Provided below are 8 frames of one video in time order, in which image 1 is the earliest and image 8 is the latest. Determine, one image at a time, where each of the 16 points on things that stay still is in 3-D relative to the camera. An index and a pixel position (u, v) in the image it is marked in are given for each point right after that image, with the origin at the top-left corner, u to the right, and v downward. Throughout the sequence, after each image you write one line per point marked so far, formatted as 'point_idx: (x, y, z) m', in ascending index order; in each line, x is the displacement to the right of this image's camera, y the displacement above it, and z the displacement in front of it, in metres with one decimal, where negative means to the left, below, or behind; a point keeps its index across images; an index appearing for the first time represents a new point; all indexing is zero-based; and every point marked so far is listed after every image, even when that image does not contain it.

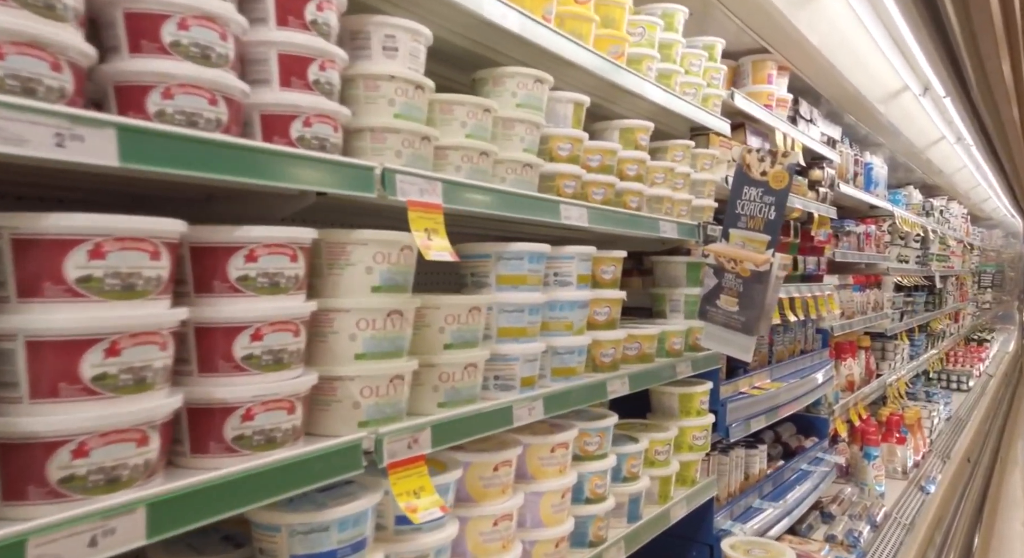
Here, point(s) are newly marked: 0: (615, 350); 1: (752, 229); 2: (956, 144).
0: (+0.2, -0.1, +1.6) m
1: (+0.6, +0.1, +1.9) m
2: (+2.7, +0.8, +4.8) m
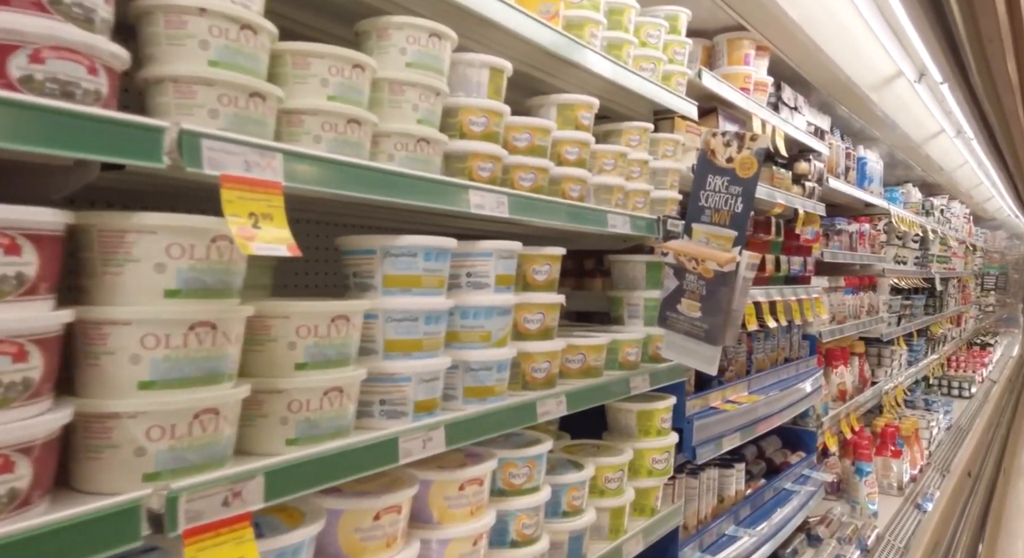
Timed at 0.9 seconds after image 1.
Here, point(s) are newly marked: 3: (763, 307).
0: (+0.1, -0.1, +1.3) m
1: (+0.4, +0.1, +1.6) m
2: (+2.6, +0.8, +4.5) m
3: (+0.8, -0.1, +2.4) m
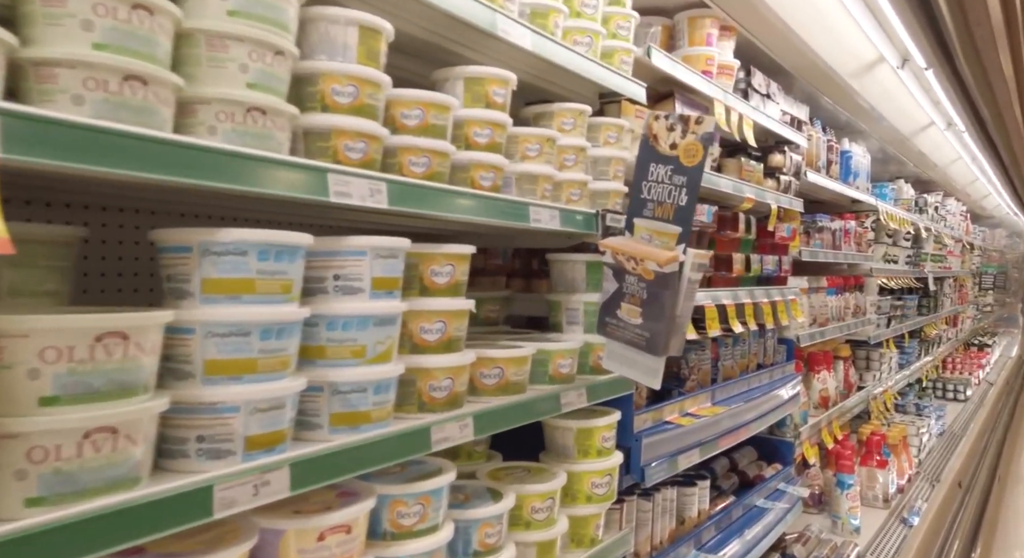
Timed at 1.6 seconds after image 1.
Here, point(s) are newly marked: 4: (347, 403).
0: (-0.1, -0.1, +1.1) m
1: (+0.3, +0.1, +1.4) m
2: (+2.4, +0.8, +4.4) m
3: (+0.6, -0.1, +2.2) m
4: (-0.2, -0.2, +0.9) m
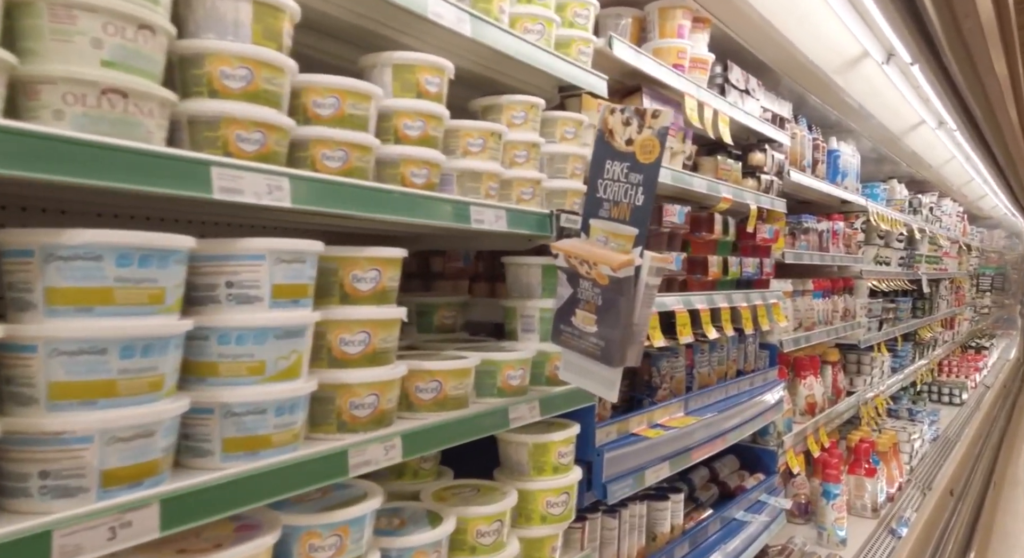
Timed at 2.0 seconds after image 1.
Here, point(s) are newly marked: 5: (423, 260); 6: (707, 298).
0: (-0.2, -0.2, +1.0) m
1: (+0.2, +0.1, +1.4) m
2: (+2.3, +0.8, +4.3) m
3: (+0.5, -0.1, +2.1) m
4: (-0.3, -0.2, +0.8) m
5: (-0.2, 0.0, +1.8) m
6: (+0.5, -0.1, +2.1) m
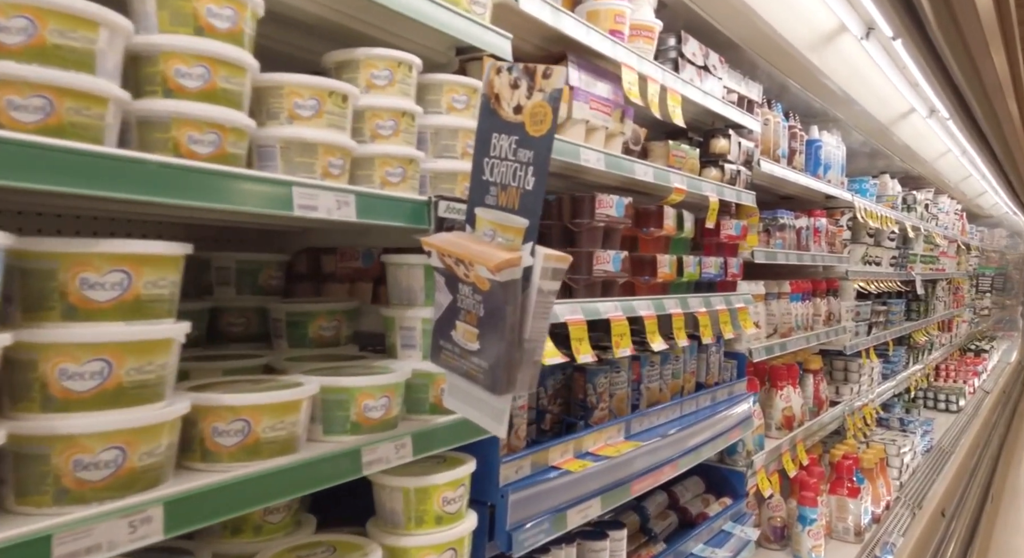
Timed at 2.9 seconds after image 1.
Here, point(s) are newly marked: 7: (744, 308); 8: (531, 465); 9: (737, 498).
0: (-0.4, -0.2, +0.8) m
1: (0.0, +0.1, +1.1) m
2: (+2.2, +0.8, +4.0) m
3: (+0.3, -0.1, +1.9) m
4: (-0.5, -0.2, +0.6) m
5: (-0.4, 0.0, +1.5) m
6: (+0.3, -0.1, +1.9) m
7: (+0.7, -0.1, +2.3) m
8: (0.0, -0.3, +1.4) m
9: (+0.7, -0.7, +2.4) m
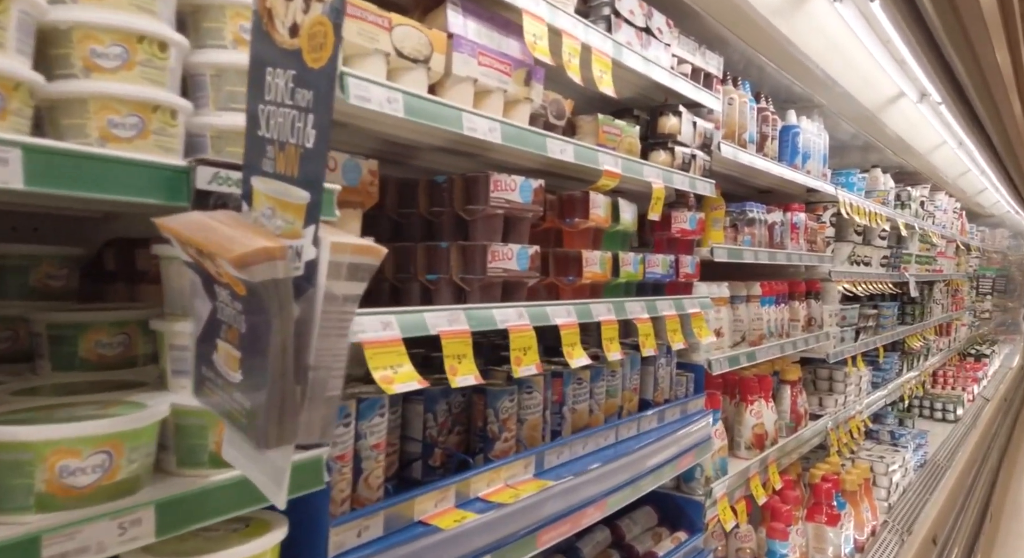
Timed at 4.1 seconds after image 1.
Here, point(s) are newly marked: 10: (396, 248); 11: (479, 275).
0: (-0.6, -0.2, +0.4) m
1: (-0.2, +0.1, +0.7) m
2: (+1.9, +0.8, +3.7) m
3: (+0.1, -0.1, +1.5) m
4: (-0.7, -0.2, +0.2) m
5: (-0.6, 0.0, +1.2) m
6: (+0.1, -0.1, +1.5) m
7: (+0.5, -0.1, +2.0) m
8: (-0.2, -0.3, +1.0) m
9: (+0.5, -0.7, +2.1) m
10: (-0.2, +0.1, +1.4) m
11: (-0.1, 0.0, +1.4) m
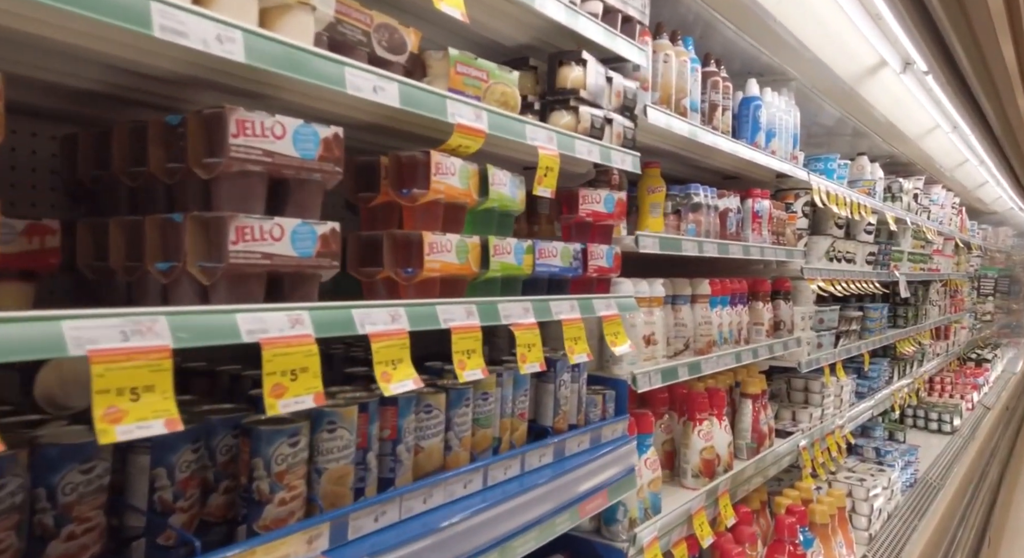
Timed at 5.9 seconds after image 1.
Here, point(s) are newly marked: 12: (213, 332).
0: (-0.9, -0.1, 0.0) m
1: (-0.5, +0.1, +0.3) m
2: (+1.6, +0.8, +3.2) m
3: (-0.2, -0.1, +1.1) m
4: (-1.0, -0.1, -0.2) m
5: (-0.9, +0.1, +0.8) m
6: (-0.2, 0.0, +1.1) m
7: (+0.2, -0.1, +1.6) m
8: (-0.5, -0.3, +0.6) m
9: (+0.2, -0.7, +1.7) m
10: (-0.5, +0.1, +1.0) m
11: (-0.3, 0.0, +0.9) m
12: (-0.3, -0.1, +0.8) m
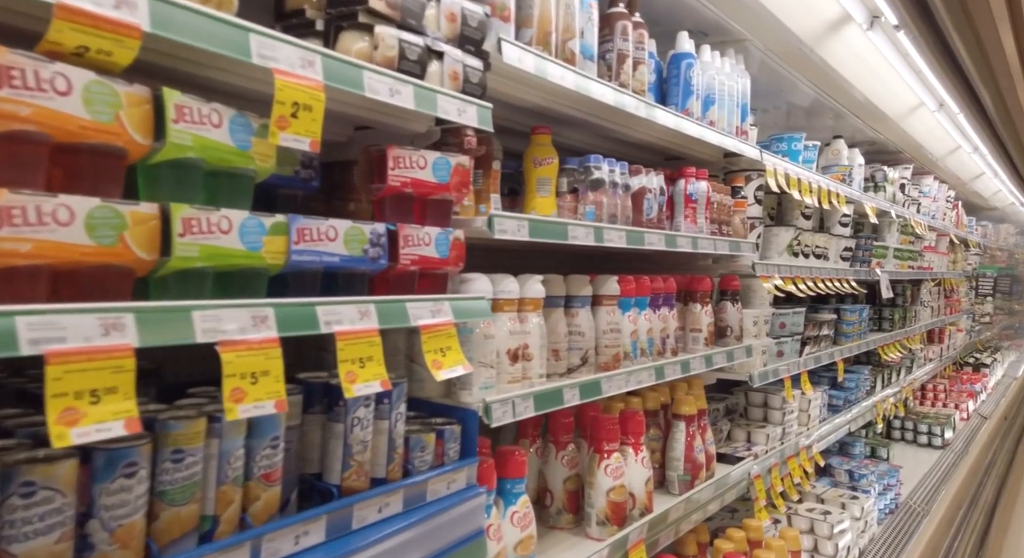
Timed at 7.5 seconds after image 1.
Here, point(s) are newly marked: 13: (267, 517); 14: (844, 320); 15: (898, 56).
0: (-1.2, -0.1, -0.5) m
1: (-0.8, +0.1, -0.2) m
2: (+1.3, +0.8, +2.7) m
3: (-0.5, -0.1, +0.6) m
4: (-1.3, -0.1, -0.7) m
5: (-1.2, +0.1, +0.3) m
6: (-0.5, 0.0, +0.6) m
7: (-0.1, -0.1, +1.1) m
8: (-0.8, -0.3, +0.1) m
9: (-0.1, -0.7, +1.2) m
10: (-0.8, +0.1, +0.5) m
11: (-0.7, 0.0, +0.4) m
12: (-0.7, -0.1, +0.3) m
13: (-0.3, -0.3, +0.9) m
14: (+1.6, -0.2, +3.8) m
15: (+1.5, +0.8, +3.0) m
